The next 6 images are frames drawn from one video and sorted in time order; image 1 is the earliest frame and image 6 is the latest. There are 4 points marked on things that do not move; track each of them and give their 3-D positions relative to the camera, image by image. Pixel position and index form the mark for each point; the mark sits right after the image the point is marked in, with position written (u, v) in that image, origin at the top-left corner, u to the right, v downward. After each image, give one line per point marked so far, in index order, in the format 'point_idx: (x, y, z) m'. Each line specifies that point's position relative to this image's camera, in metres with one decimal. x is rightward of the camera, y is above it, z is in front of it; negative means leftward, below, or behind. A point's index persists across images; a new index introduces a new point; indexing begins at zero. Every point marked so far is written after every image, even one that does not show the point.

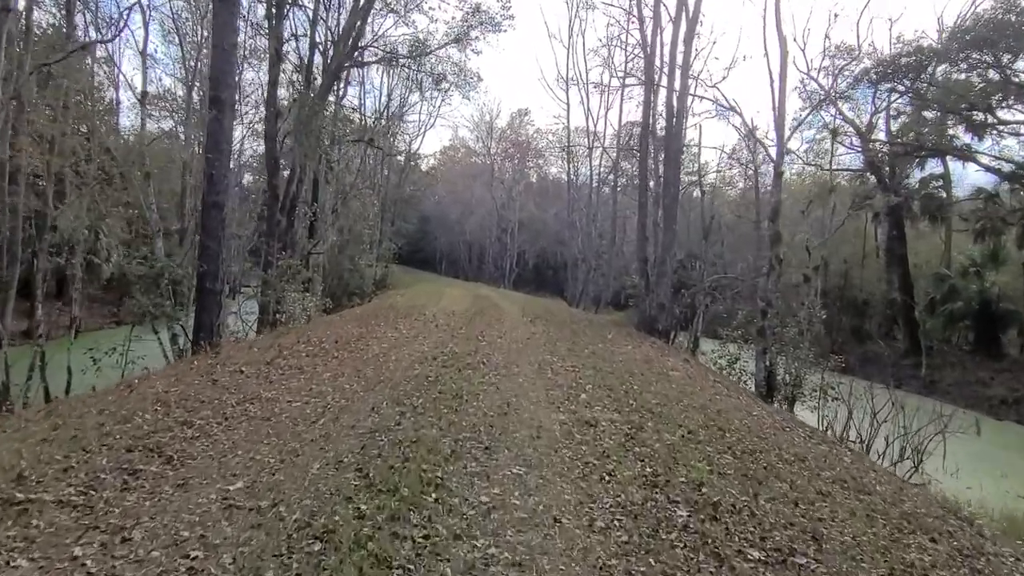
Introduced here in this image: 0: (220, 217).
0: (-4.6, +1.1, +12.1) m
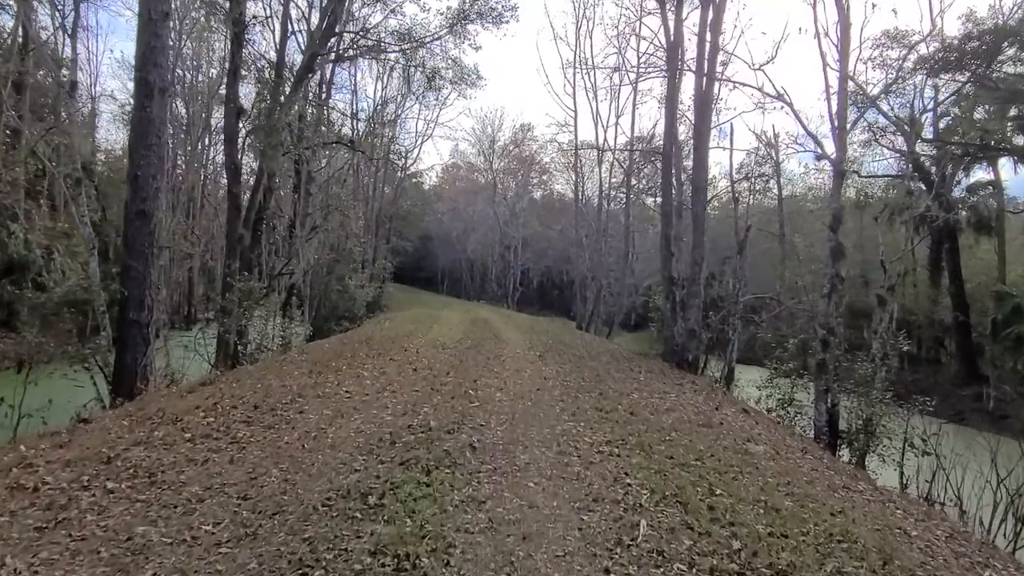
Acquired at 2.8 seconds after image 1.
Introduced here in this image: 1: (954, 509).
0: (-4.6, +0.7, +9.6) m
1: (+5.5, -2.7, +9.5) m
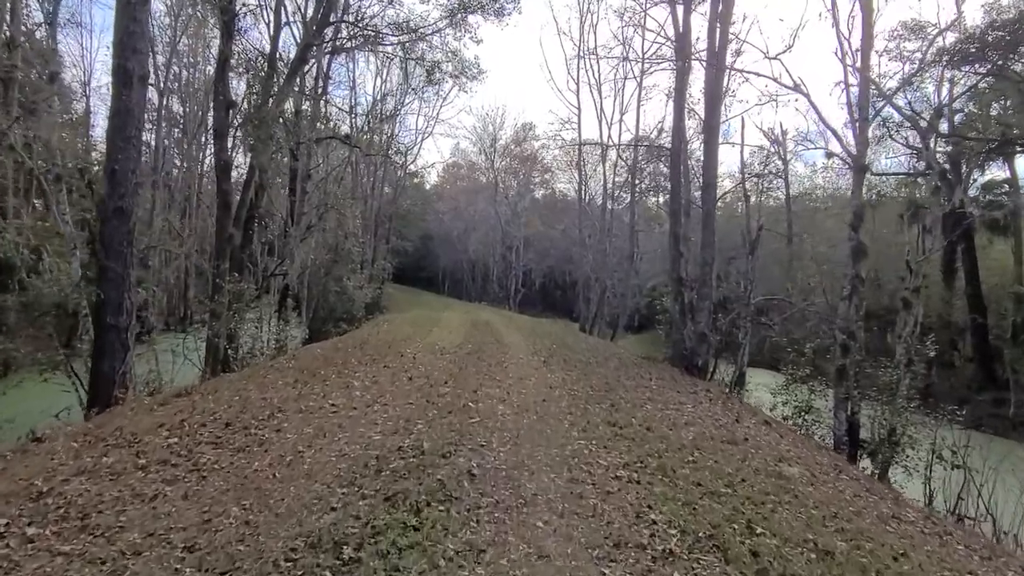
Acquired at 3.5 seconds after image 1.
0: (-4.6, +0.7, +9.0) m
1: (+5.5, -2.7, +8.8) m
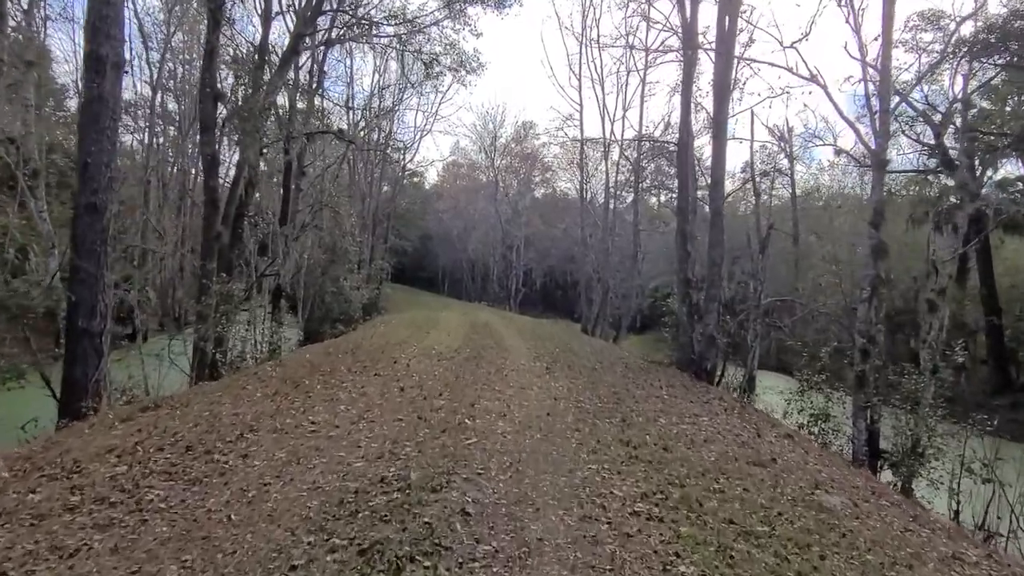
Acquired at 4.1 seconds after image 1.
0: (-4.5, +0.7, +8.4) m
1: (+5.5, -2.8, +8.2) m
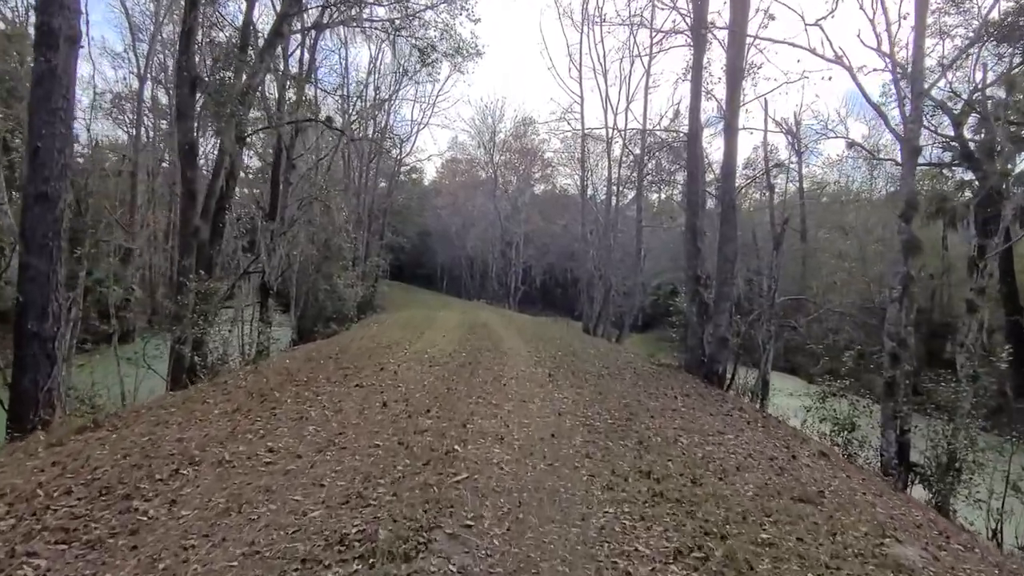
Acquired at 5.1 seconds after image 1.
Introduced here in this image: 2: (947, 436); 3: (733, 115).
0: (-4.6, +0.7, +7.6) m
1: (+5.5, -2.8, +7.4) m
2: (+5.0, -1.7, +8.7) m
3: (+3.9, +3.1, +13.6) m
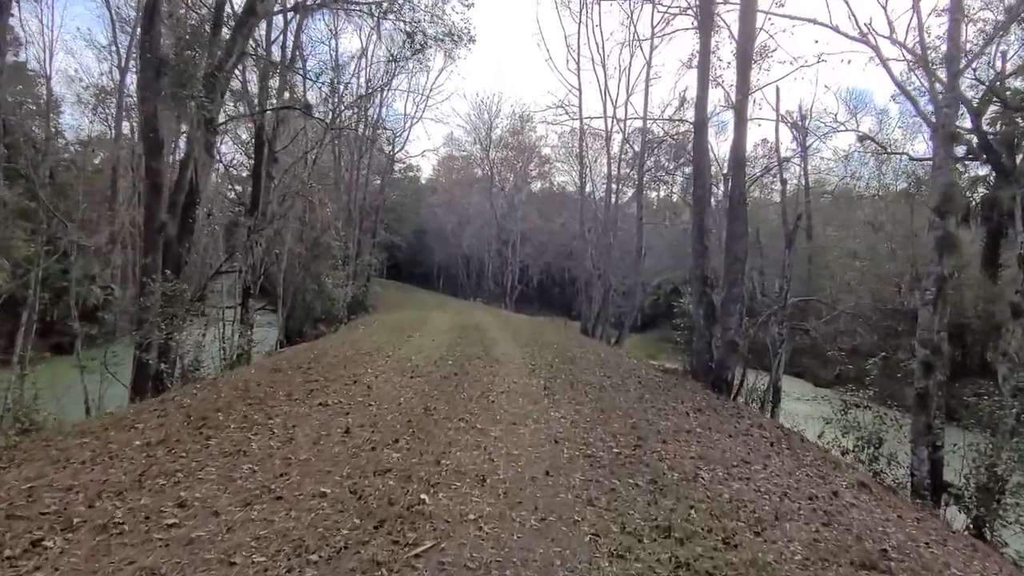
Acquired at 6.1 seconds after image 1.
0: (-4.6, +0.7, +6.6) m
1: (+5.4, -2.8, +6.5) m
2: (+4.9, -1.7, +7.8) m
3: (+3.8, +3.1, +12.7) m
